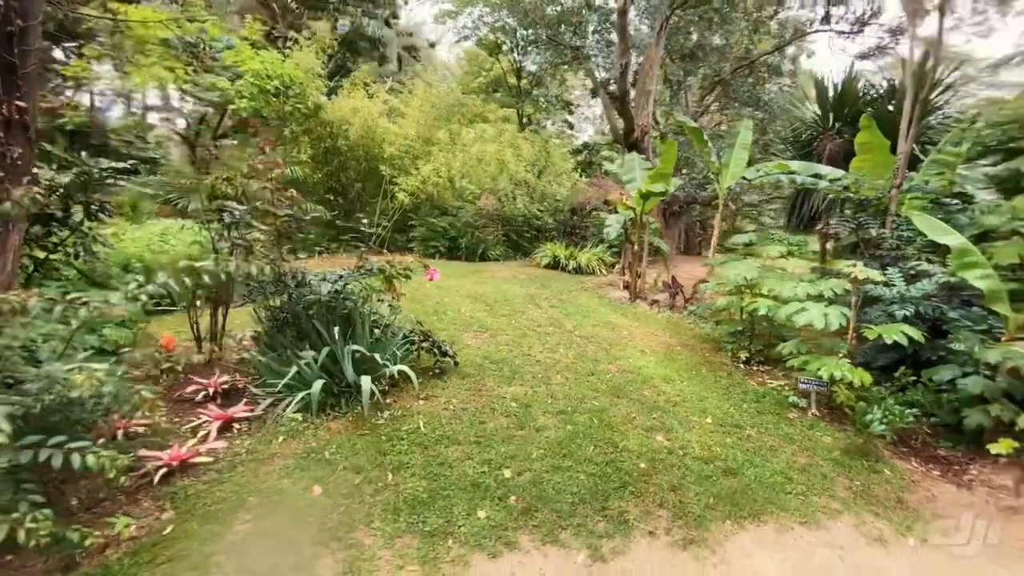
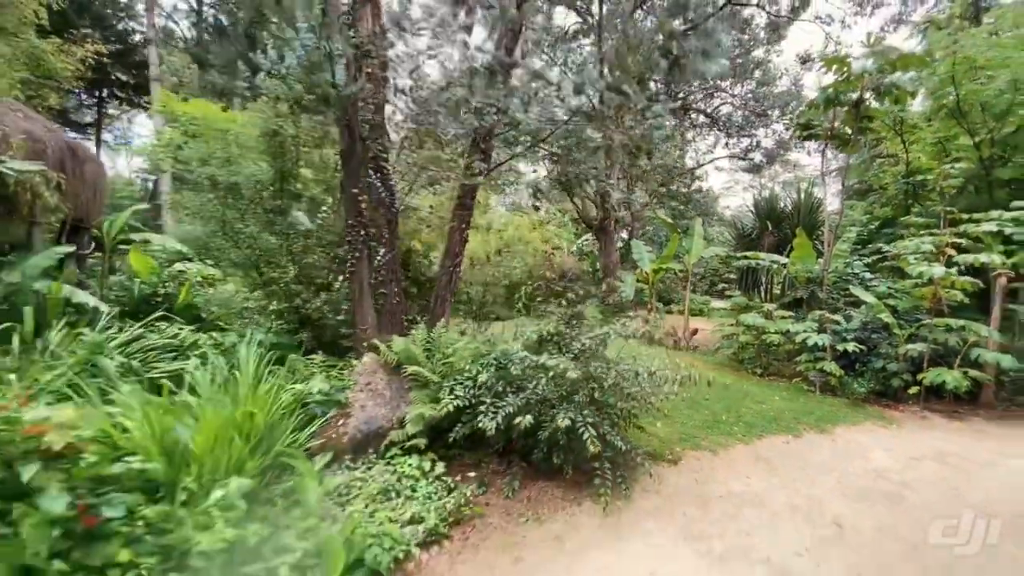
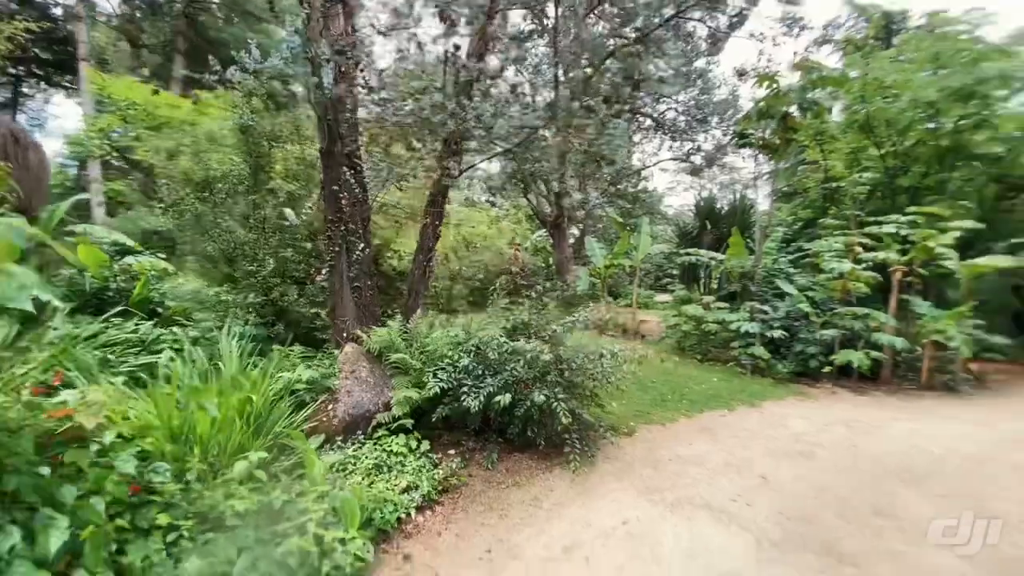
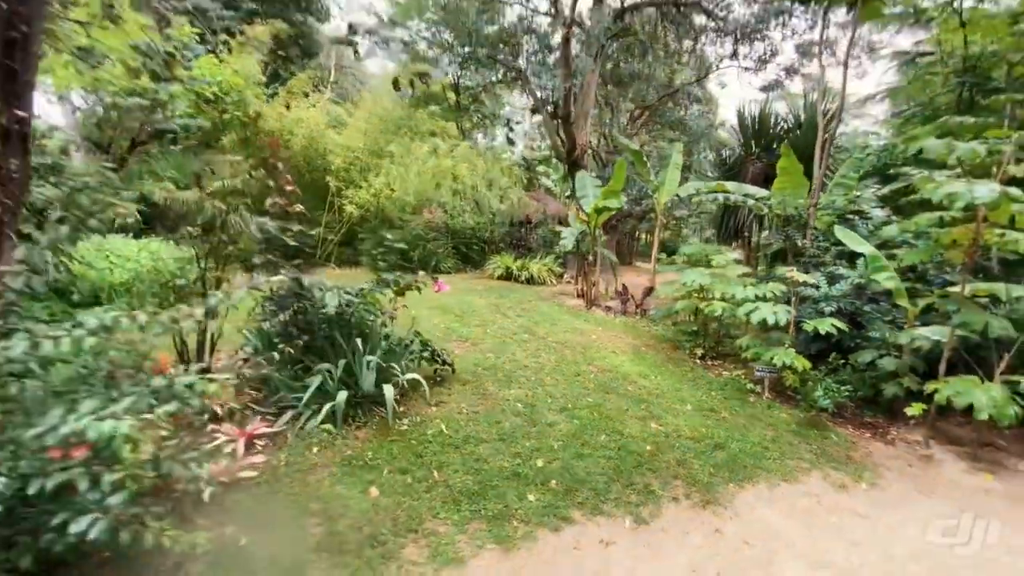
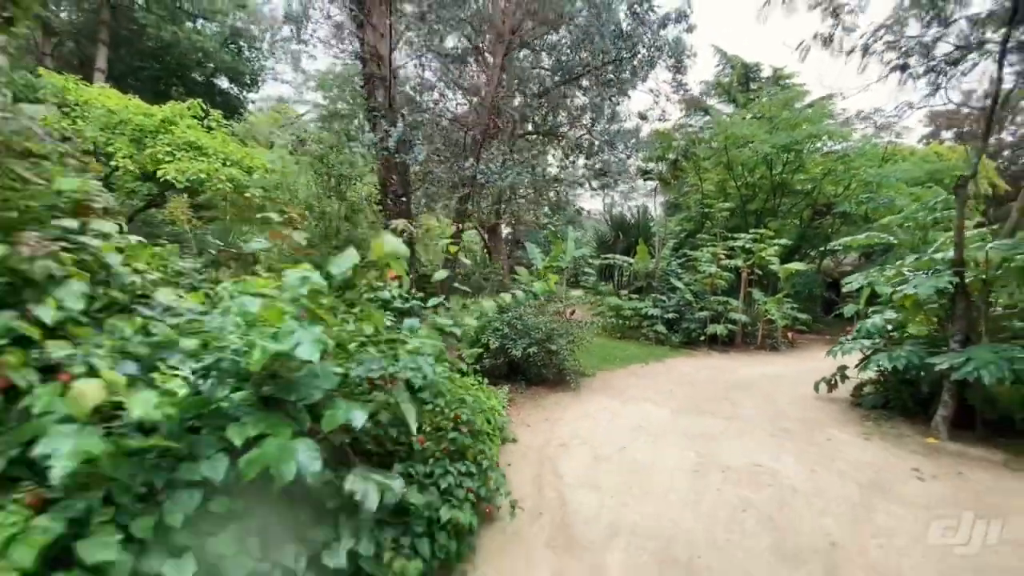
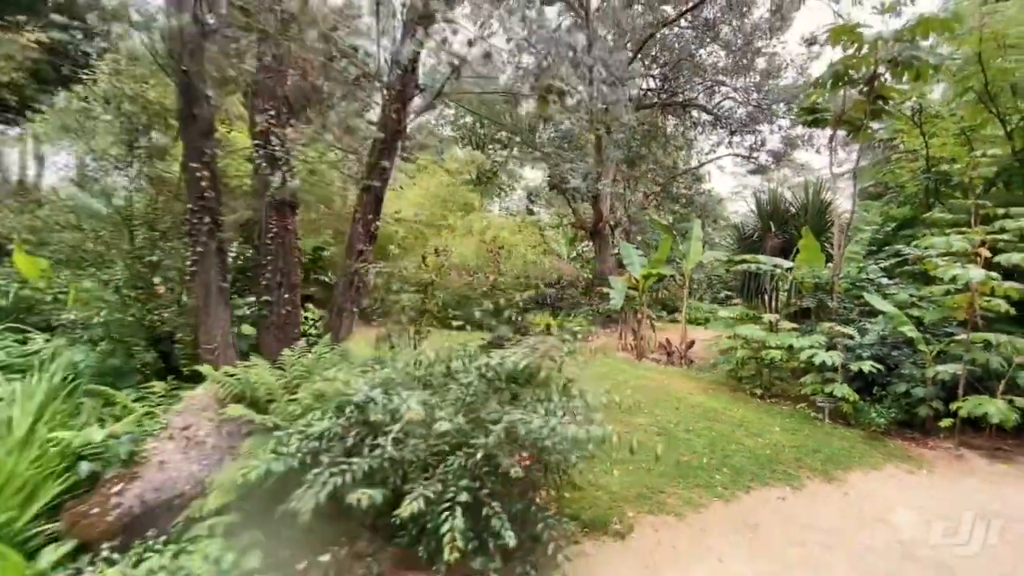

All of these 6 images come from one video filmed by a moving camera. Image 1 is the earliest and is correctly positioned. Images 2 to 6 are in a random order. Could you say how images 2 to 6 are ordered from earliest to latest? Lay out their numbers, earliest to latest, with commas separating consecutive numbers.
4, 6, 2, 3, 5
